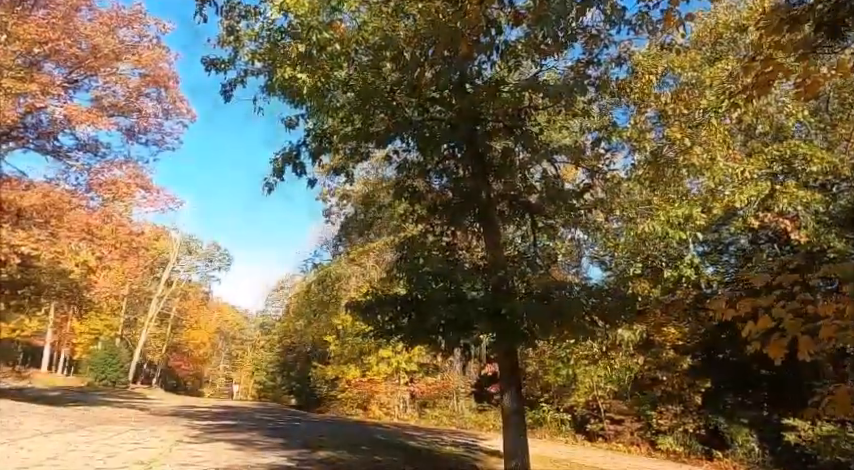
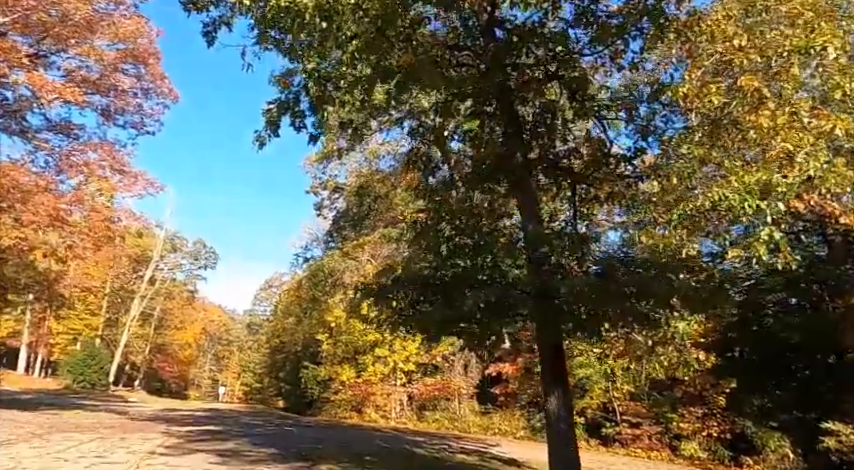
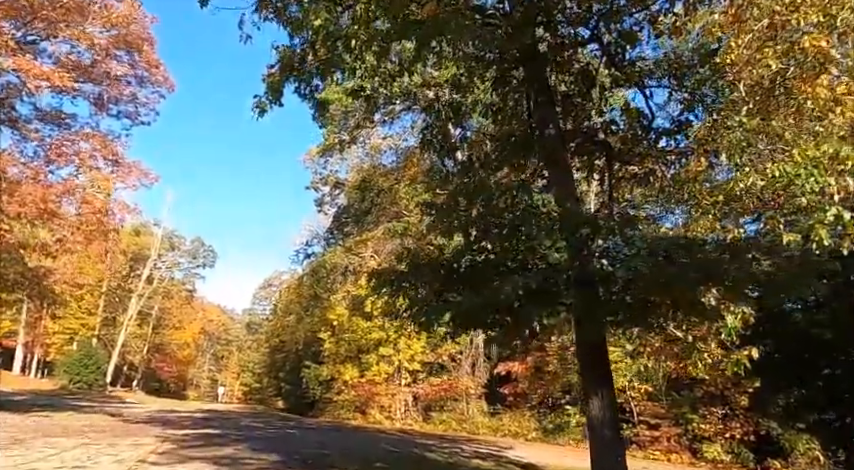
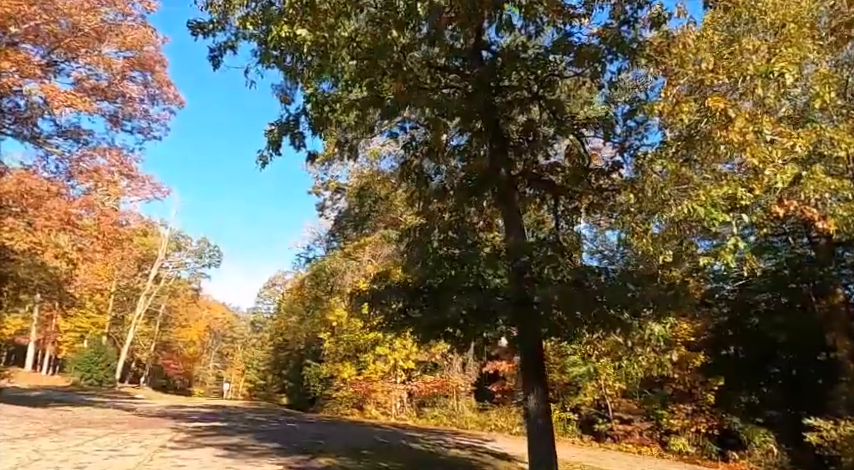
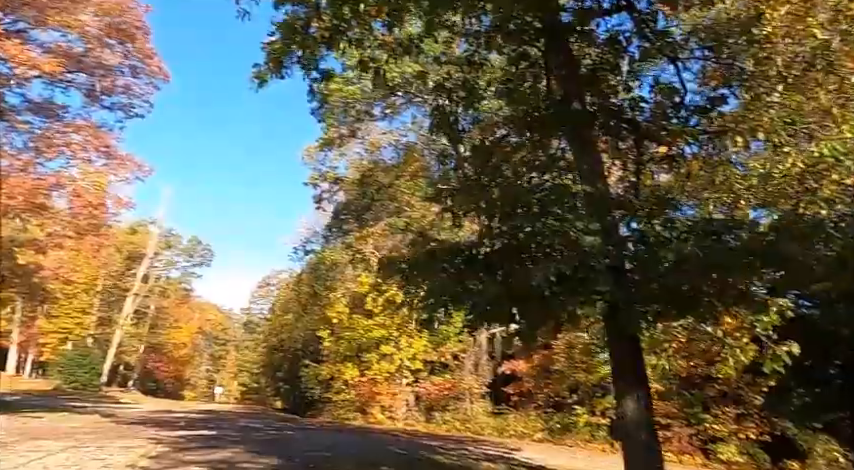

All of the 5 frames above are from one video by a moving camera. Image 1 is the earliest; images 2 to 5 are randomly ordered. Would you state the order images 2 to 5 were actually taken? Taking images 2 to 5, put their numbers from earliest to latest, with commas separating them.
4, 2, 3, 5
